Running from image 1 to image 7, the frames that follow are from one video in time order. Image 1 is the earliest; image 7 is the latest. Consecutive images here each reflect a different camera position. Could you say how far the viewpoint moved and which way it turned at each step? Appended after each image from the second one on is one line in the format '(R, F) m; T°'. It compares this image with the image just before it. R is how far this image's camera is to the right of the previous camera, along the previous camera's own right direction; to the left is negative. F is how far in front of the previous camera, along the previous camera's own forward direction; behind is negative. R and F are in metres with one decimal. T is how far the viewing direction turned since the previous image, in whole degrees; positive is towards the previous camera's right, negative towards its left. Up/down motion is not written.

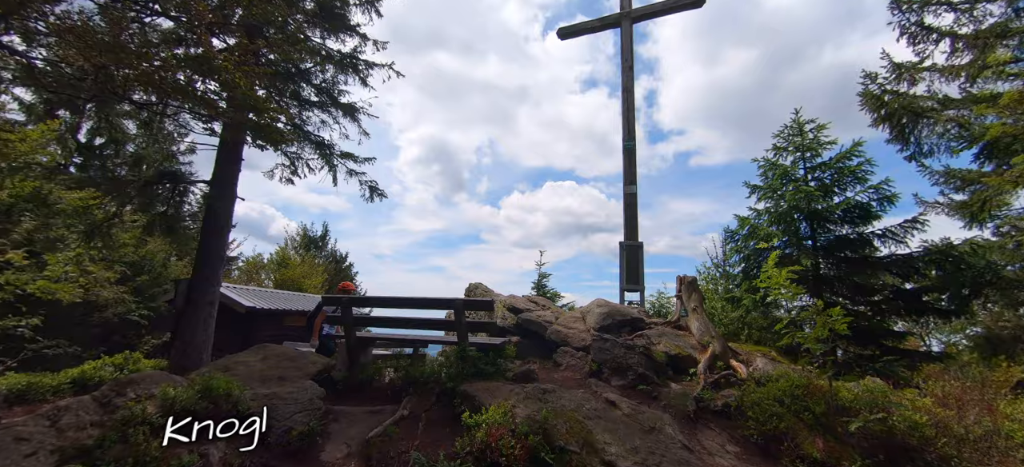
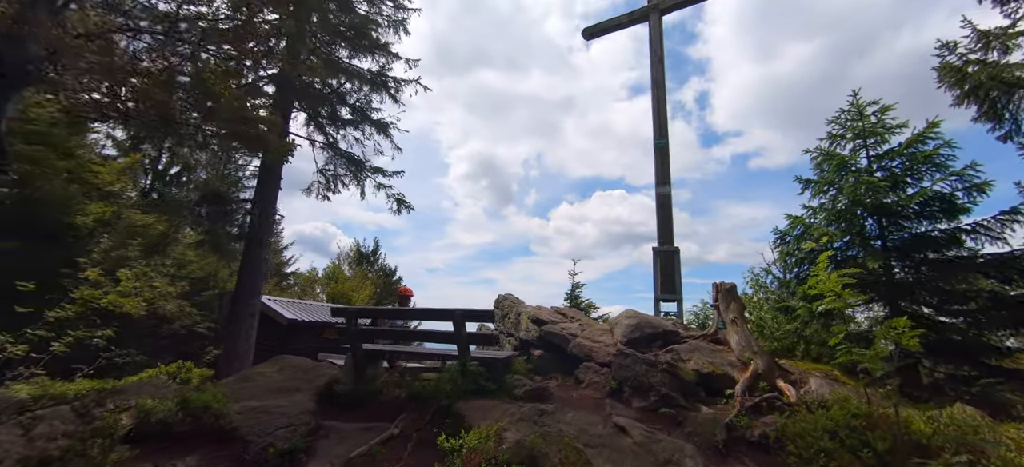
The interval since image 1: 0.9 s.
(+0.5, +0.4) m; -7°
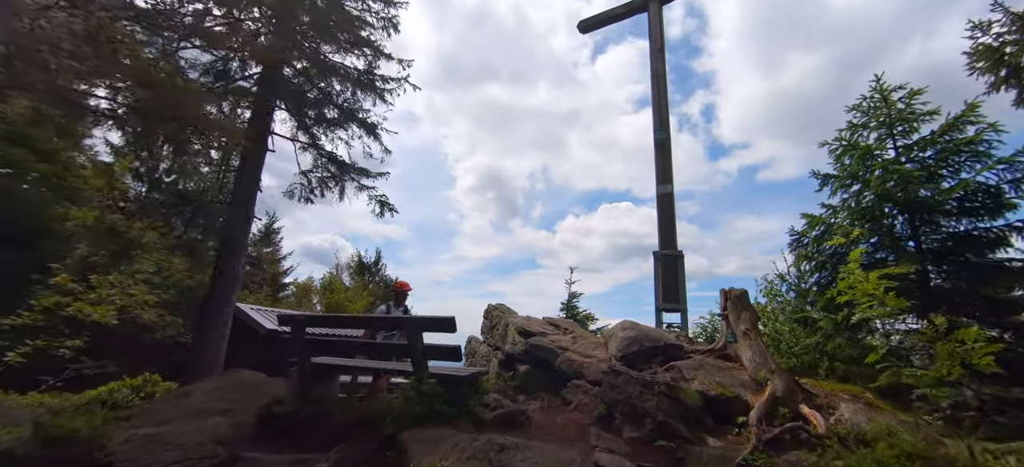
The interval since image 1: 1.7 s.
(+0.4, +0.7) m; -1°
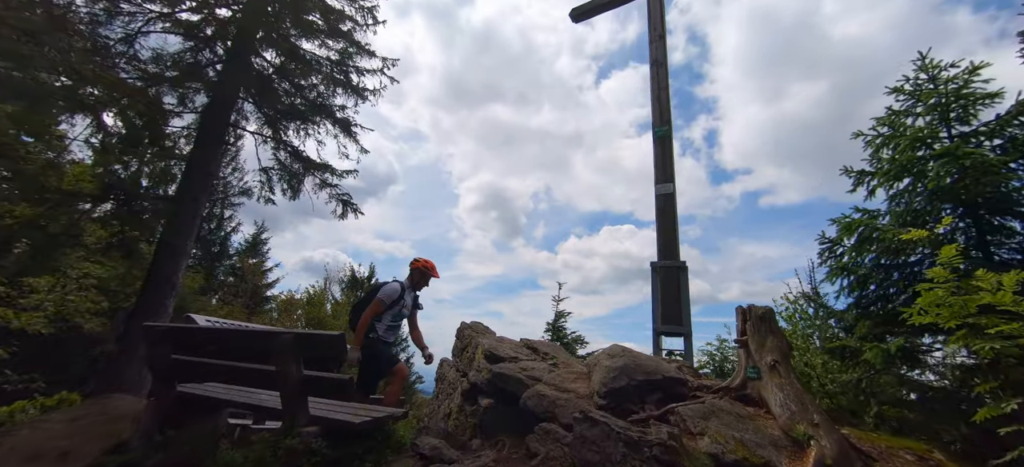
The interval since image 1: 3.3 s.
(+0.5, +1.2) m; 0°
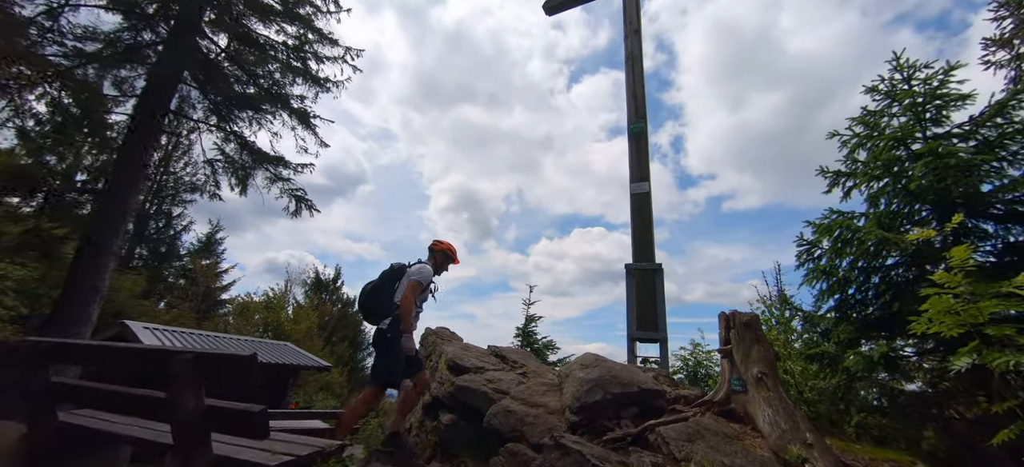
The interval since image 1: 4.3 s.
(+0.1, +0.4) m; +4°
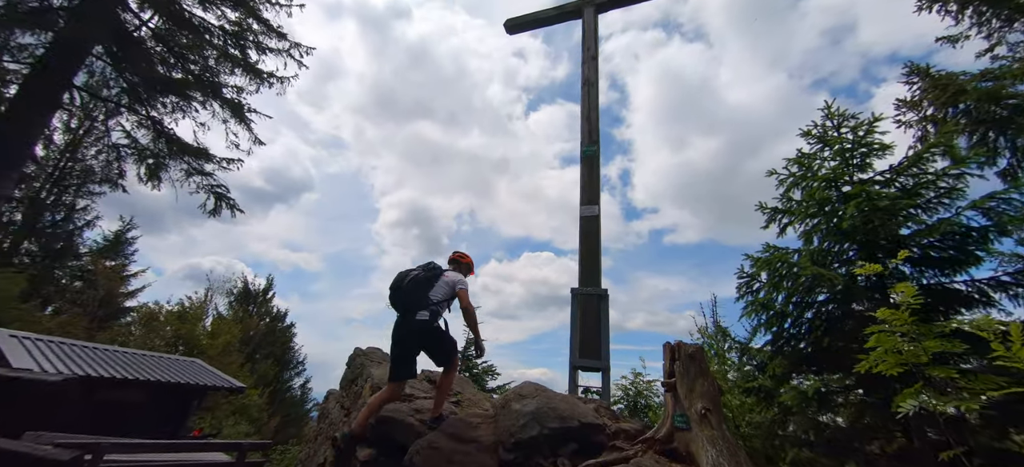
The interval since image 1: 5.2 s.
(+0.1, +0.3) m; +7°
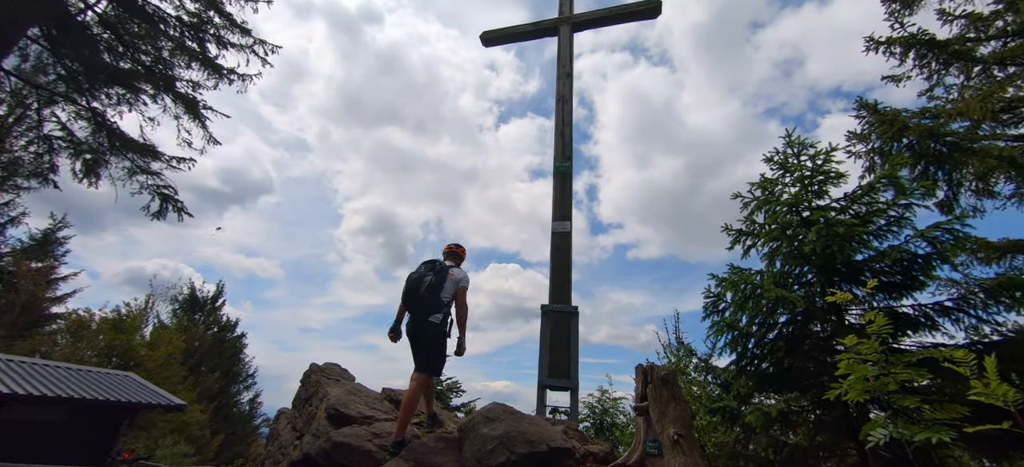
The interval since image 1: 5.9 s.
(-0.1, +0.1) m; +5°
